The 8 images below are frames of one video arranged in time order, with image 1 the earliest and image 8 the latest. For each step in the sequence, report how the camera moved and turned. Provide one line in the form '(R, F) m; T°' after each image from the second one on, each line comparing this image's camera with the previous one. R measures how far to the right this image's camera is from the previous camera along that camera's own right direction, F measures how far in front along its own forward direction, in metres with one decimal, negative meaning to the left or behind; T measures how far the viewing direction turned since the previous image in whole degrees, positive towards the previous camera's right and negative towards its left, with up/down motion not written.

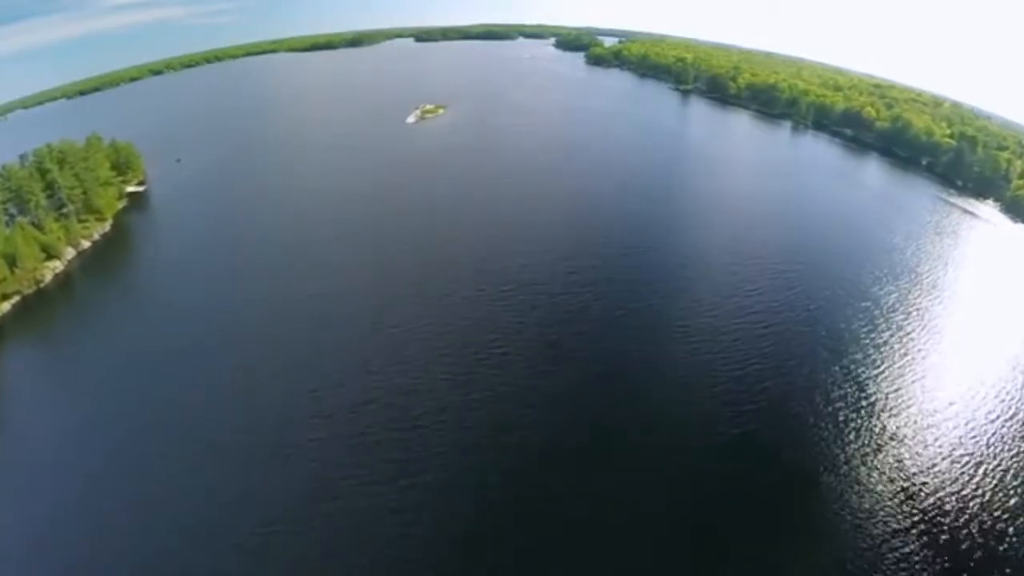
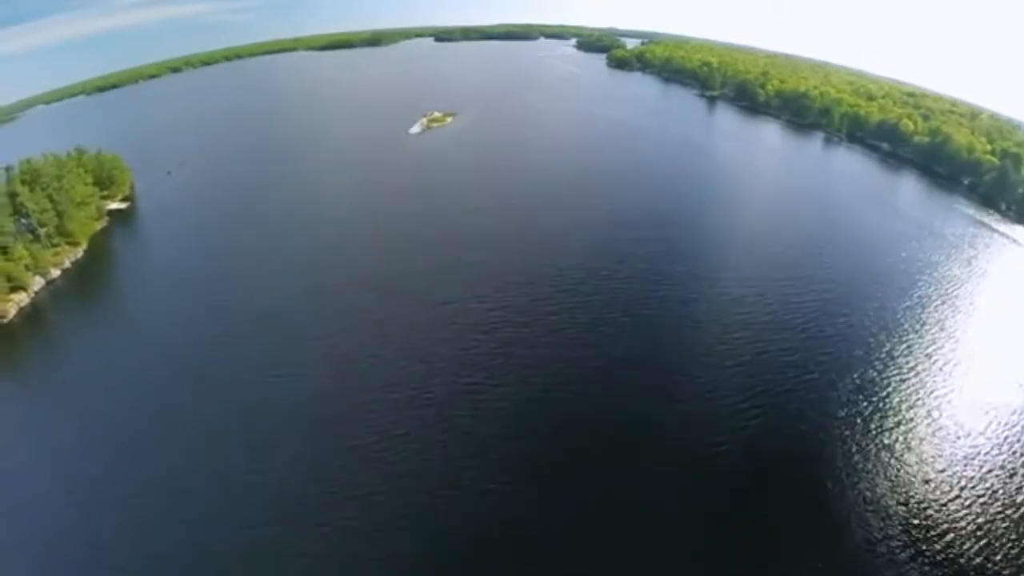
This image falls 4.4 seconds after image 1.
(+0.7, +5.0) m; -1°
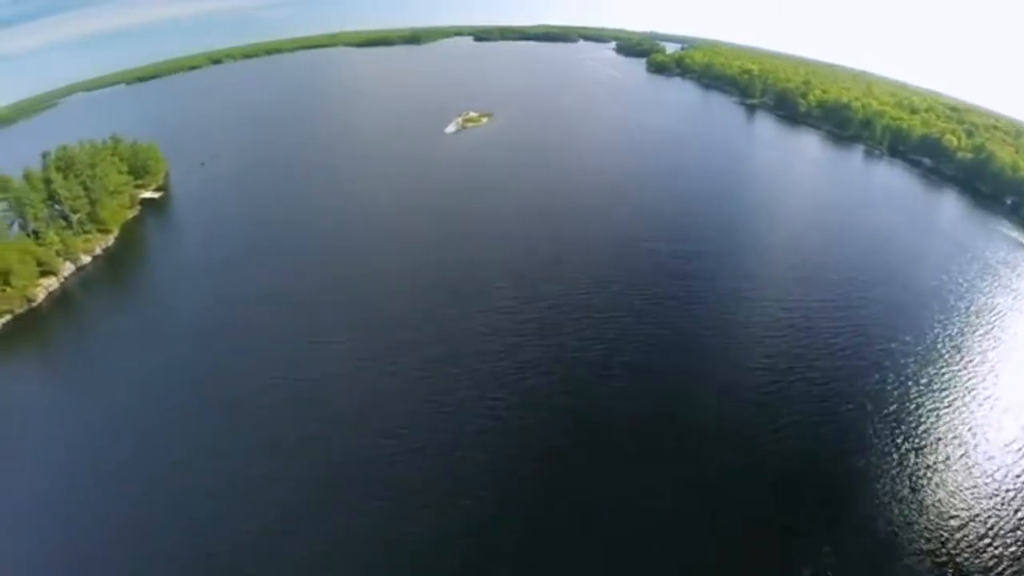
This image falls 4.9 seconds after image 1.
(+0.4, +0.5) m; -2°
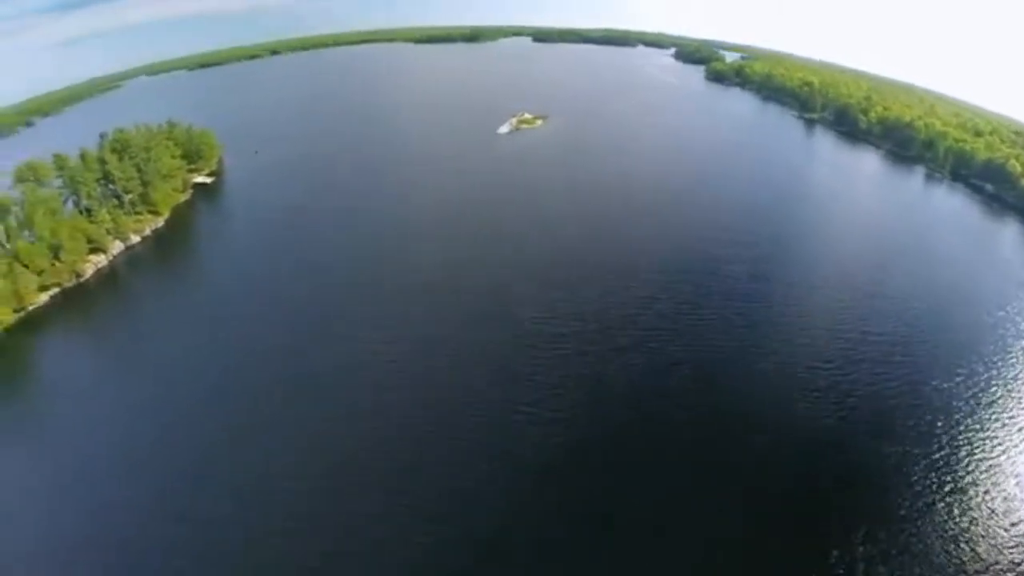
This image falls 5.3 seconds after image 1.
(+0.6, +0.2) m; -3°
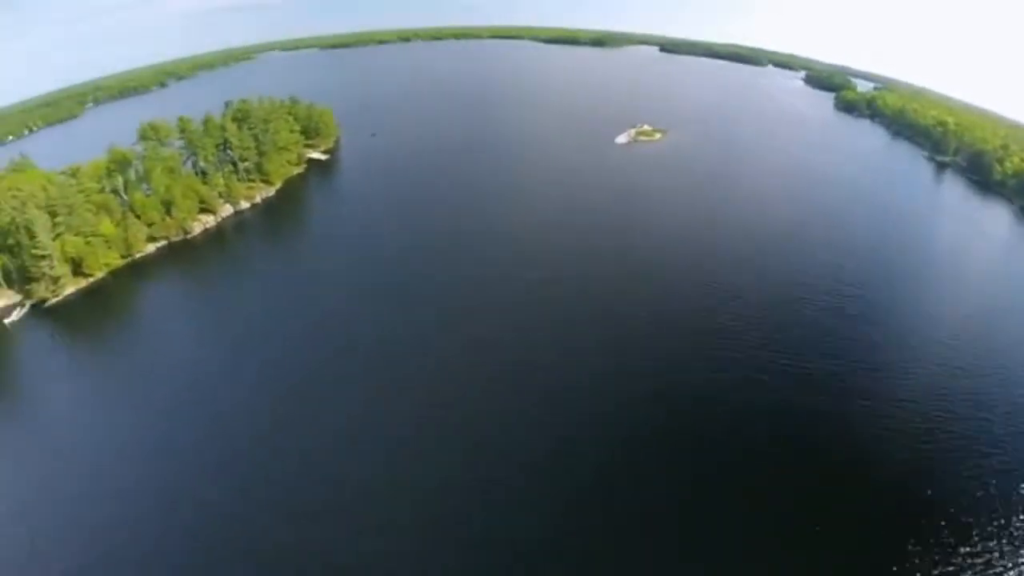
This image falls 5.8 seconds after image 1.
(+0.7, +0.5) m; -7°
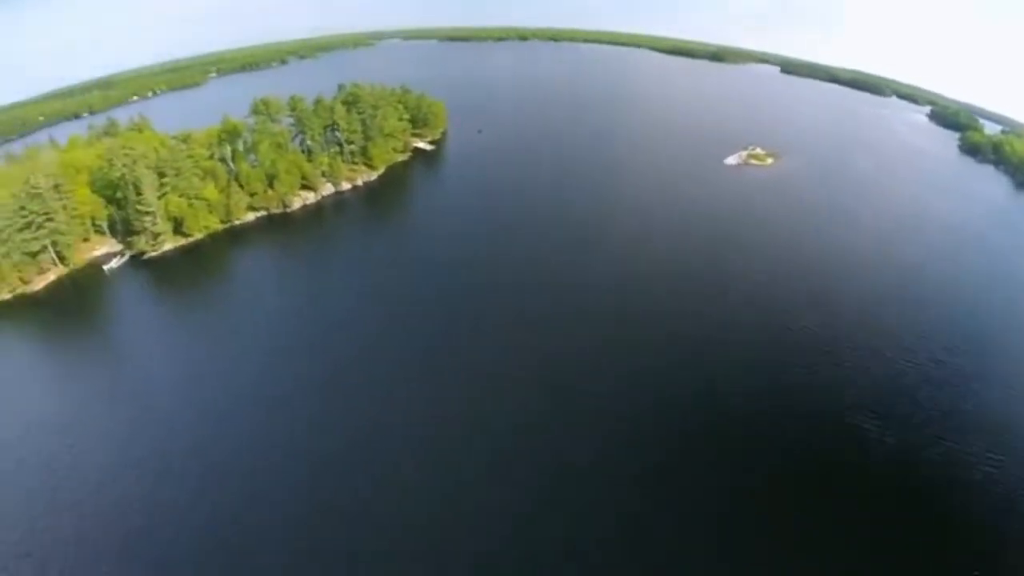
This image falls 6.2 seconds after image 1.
(+0.8, +0.3) m; -7°
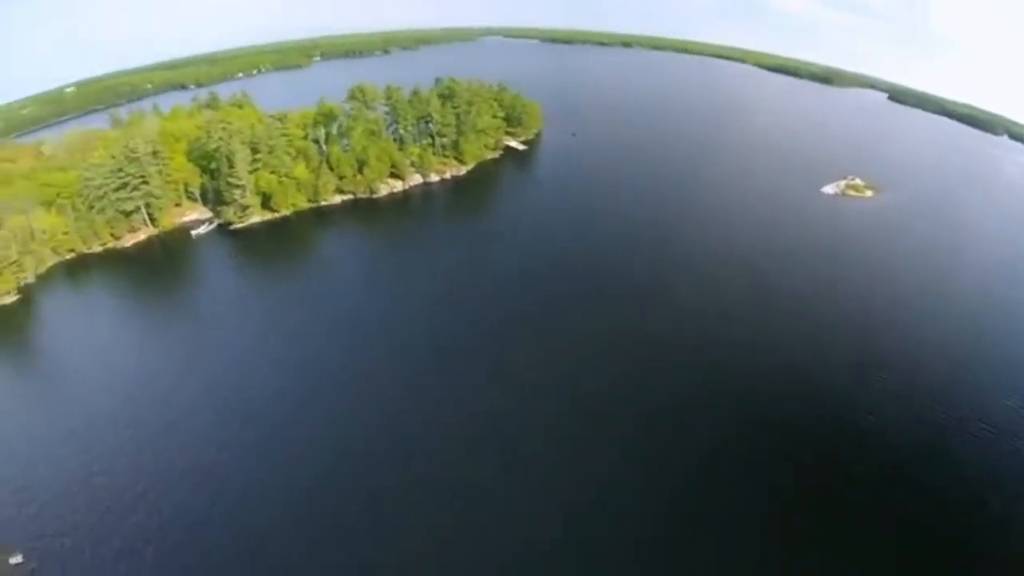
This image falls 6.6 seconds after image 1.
(+0.6, +0.2) m; -6°
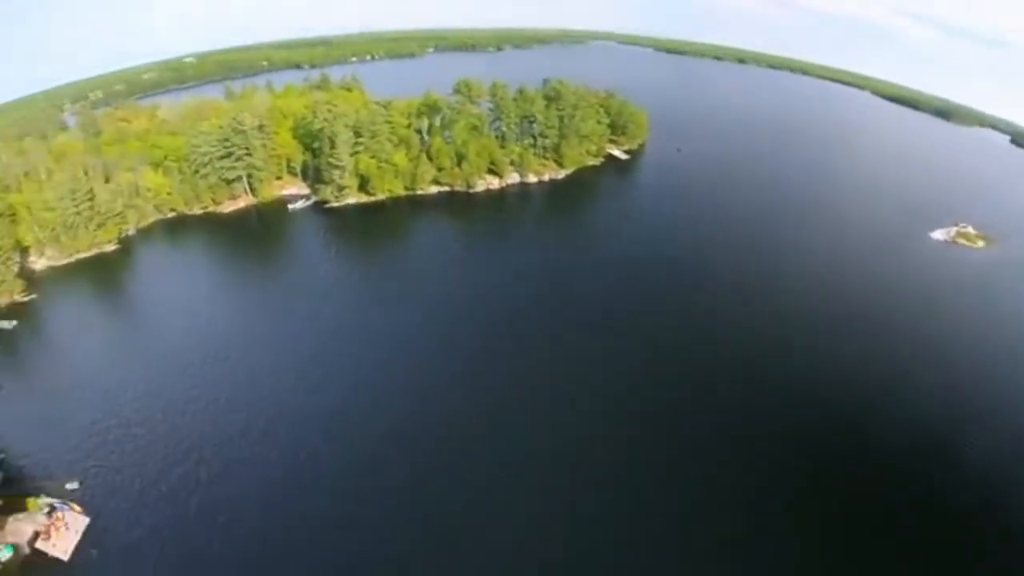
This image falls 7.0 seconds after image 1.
(+0.6, +0.1) m; -7°
